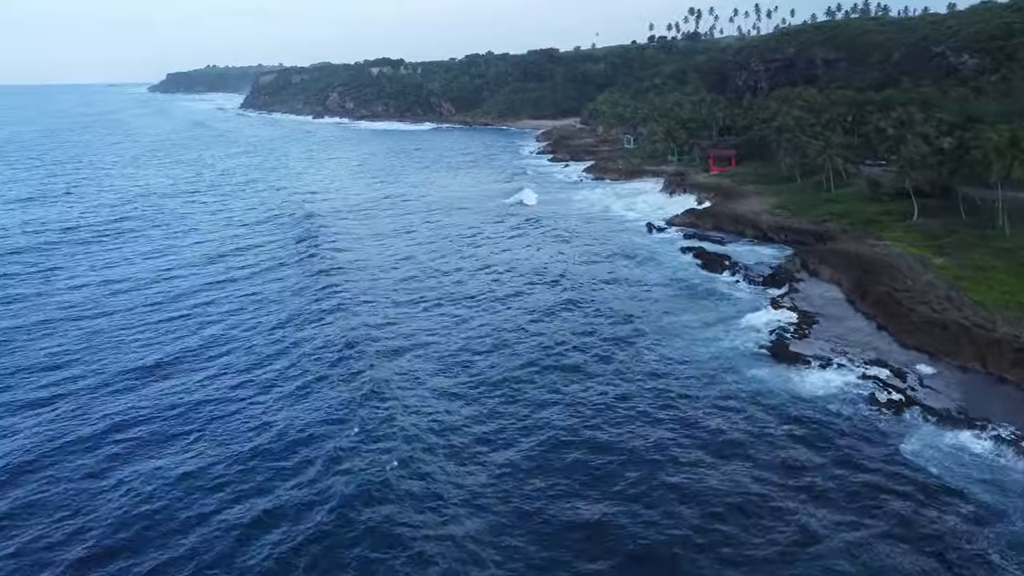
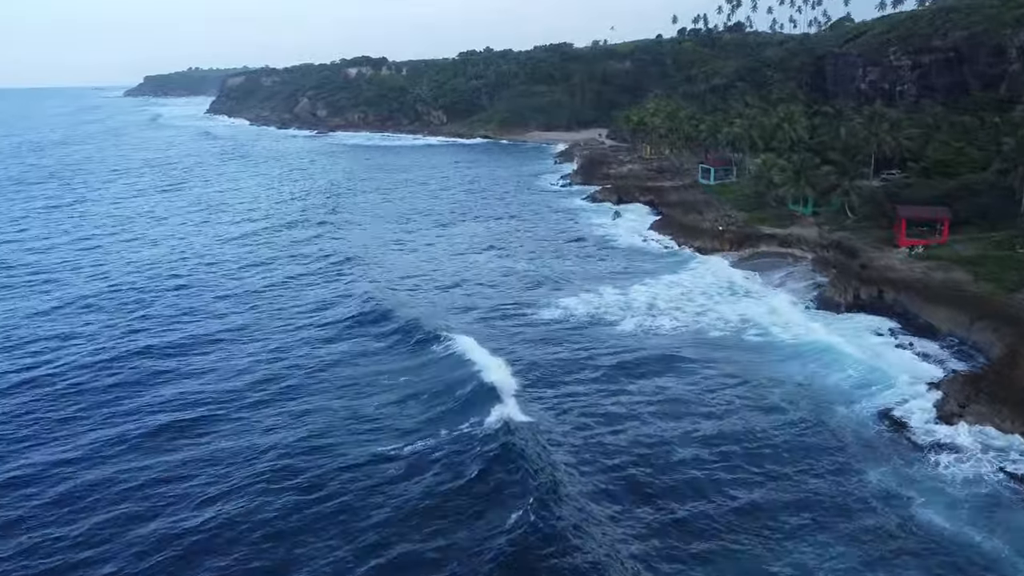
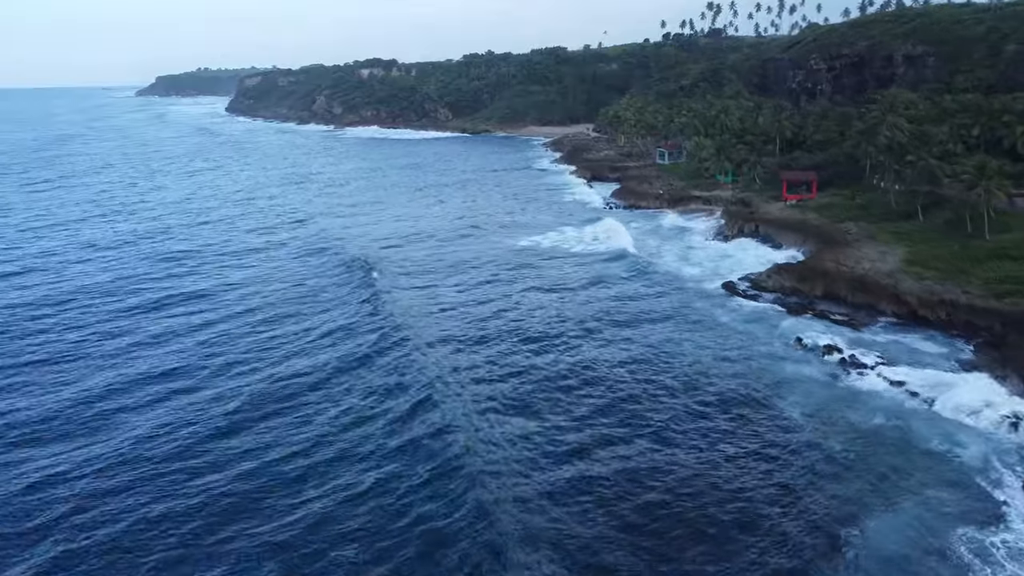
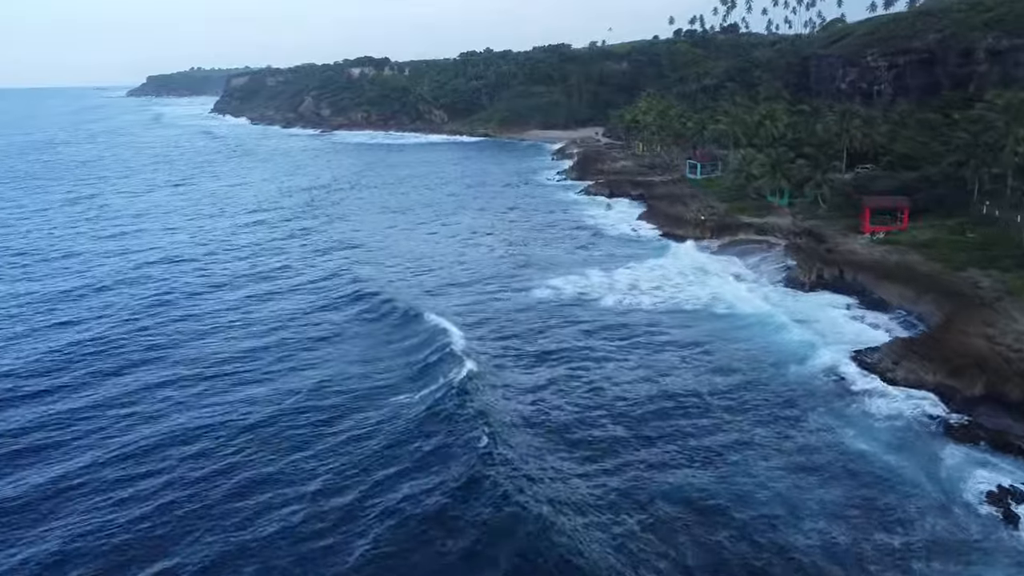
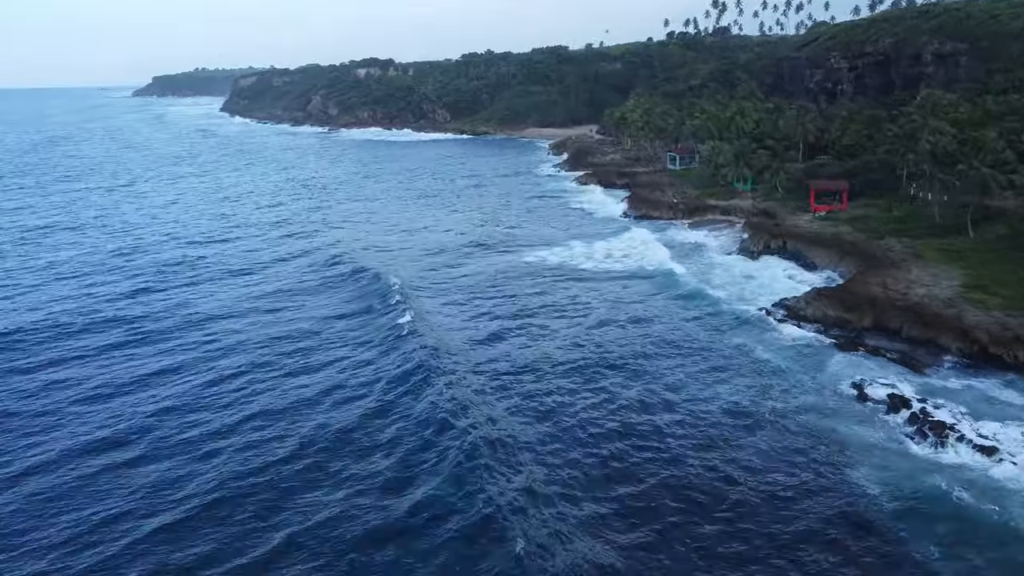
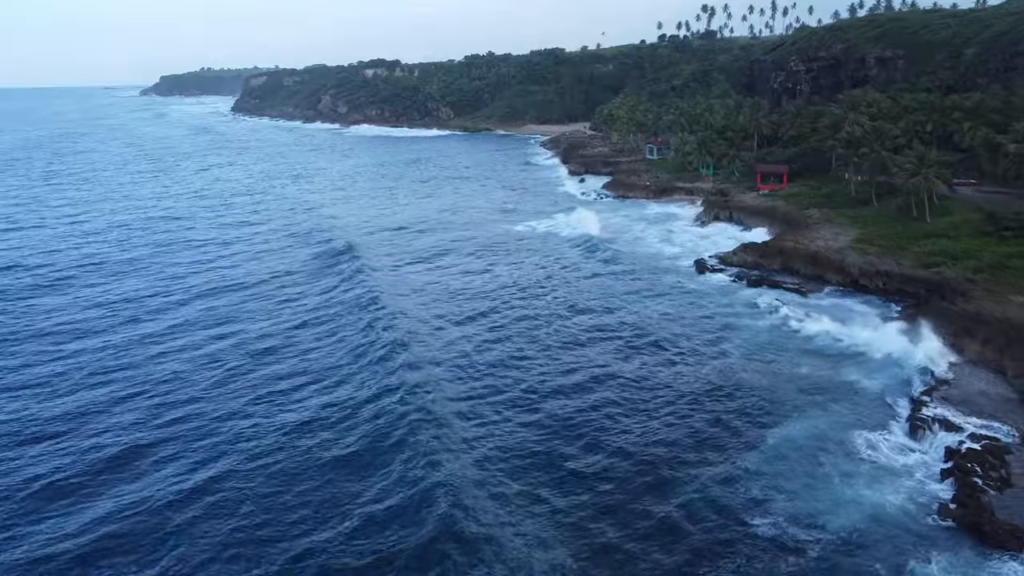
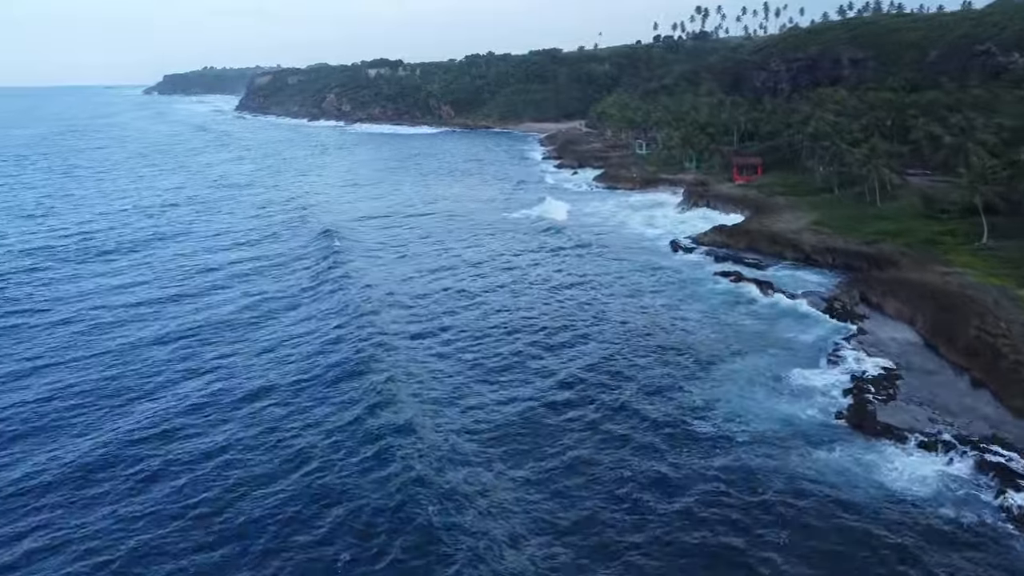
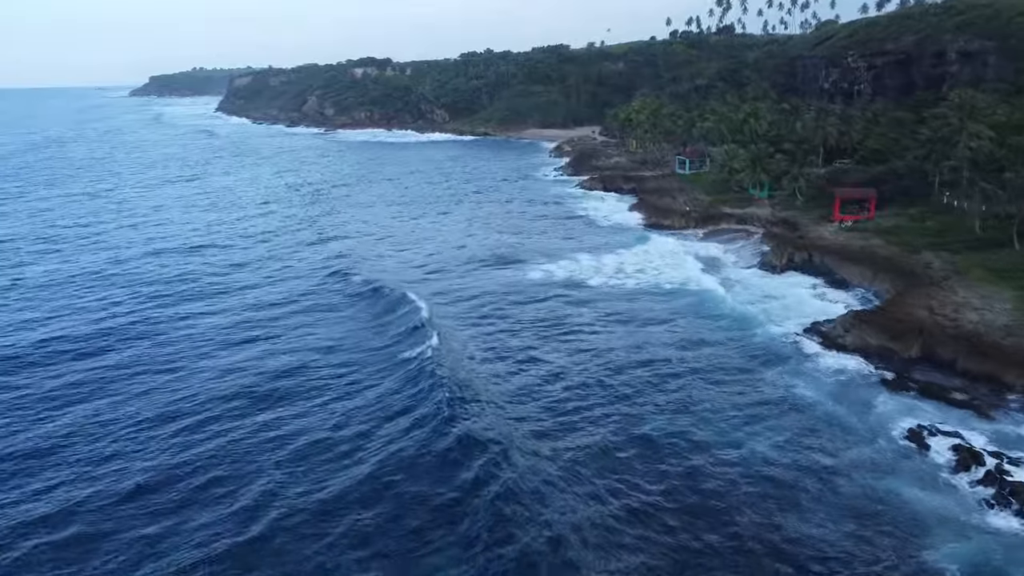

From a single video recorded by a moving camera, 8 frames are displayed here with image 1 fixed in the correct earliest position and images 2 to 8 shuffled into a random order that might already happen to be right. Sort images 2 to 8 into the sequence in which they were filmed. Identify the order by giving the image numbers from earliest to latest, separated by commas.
7, 6, 3, 5, 8, 4, 2
